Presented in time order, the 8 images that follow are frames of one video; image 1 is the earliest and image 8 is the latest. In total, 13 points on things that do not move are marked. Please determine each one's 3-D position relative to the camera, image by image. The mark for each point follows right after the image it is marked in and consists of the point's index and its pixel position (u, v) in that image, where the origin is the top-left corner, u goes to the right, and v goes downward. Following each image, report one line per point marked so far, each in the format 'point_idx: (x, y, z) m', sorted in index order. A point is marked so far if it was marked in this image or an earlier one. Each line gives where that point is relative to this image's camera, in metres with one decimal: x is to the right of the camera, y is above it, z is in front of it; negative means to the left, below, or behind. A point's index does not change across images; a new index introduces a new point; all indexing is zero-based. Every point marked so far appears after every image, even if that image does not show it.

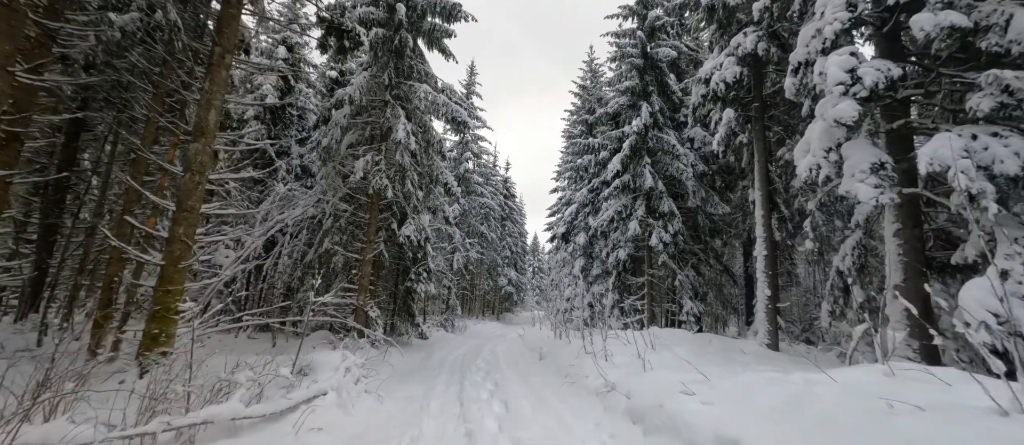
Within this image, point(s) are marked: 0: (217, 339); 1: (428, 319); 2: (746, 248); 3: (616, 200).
0: (-7.6, -3.0, +9.4) m
1: (-4.4, -5.1, +19.2) m
2: (+9.6, -1.0, +14.9) m
3: (+3.9, +0.9, +13.6) m
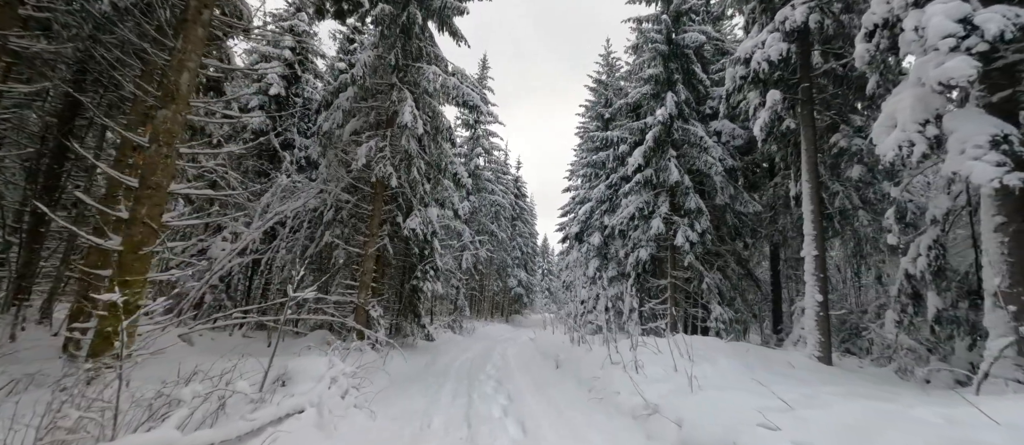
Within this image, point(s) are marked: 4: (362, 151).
0: (-7.3, -2.8, +8.8) m
1: (-3.9, -4.9, +18.4) m
2: (+10.0, -1.0, +13.9) m
3: (+4.3, +0.9, +12.6) m
4: (-3.4, +1.6, +8.2) m
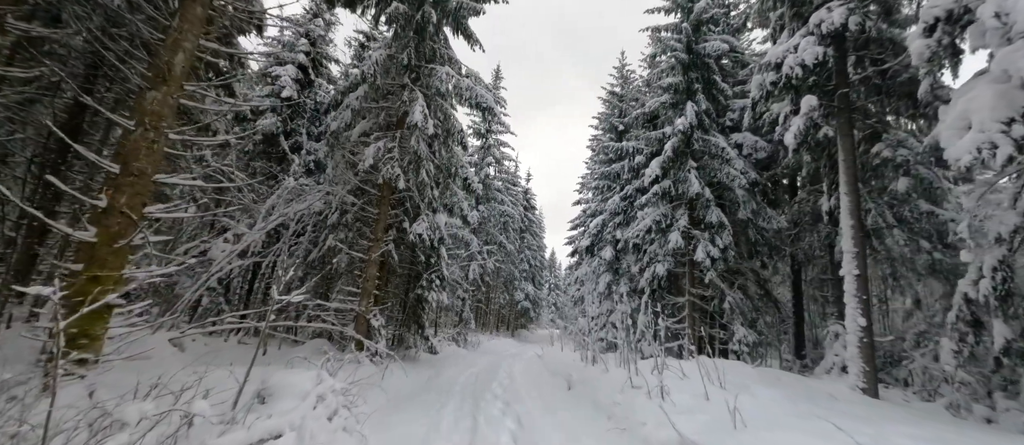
0: (-7.1, -2.7, +8.4) m
1: (-3.5, -5.3, +17.8) m
2: (+10.4, -1.7, +13.1) m
3: (+4.7, +0.5, +12.1) m
4: (-3.1, +1.5, +7.9) m
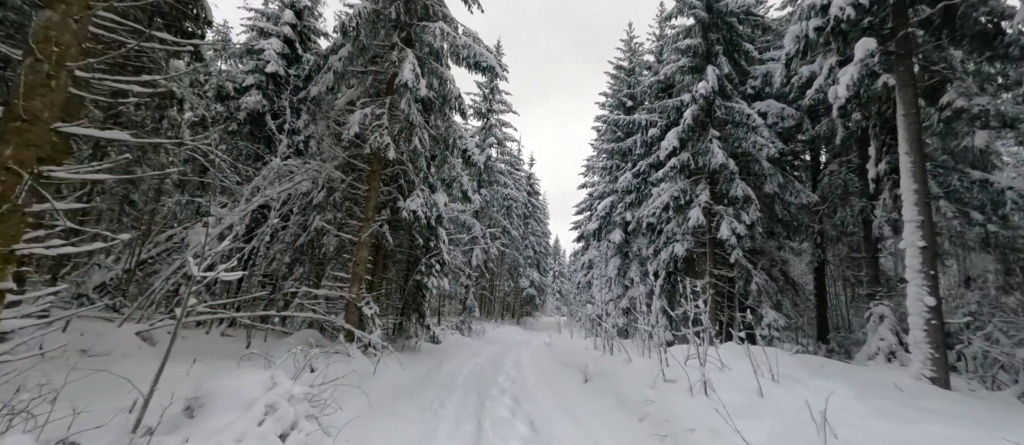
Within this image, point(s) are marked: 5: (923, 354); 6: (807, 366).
0: (-6.9, -2.3, +7.6) m
1: (-3.3, -4.6, +17.1) m
2: (+10.6, -0.9, +12.2) m
3: (+4.8, +1.2, +11.1) m
4: (-3.0, +2.0, +7.0) m
5: (+6.2, -2.0, +5.5) m
6: (+4.7, -2.3, +5.8) m
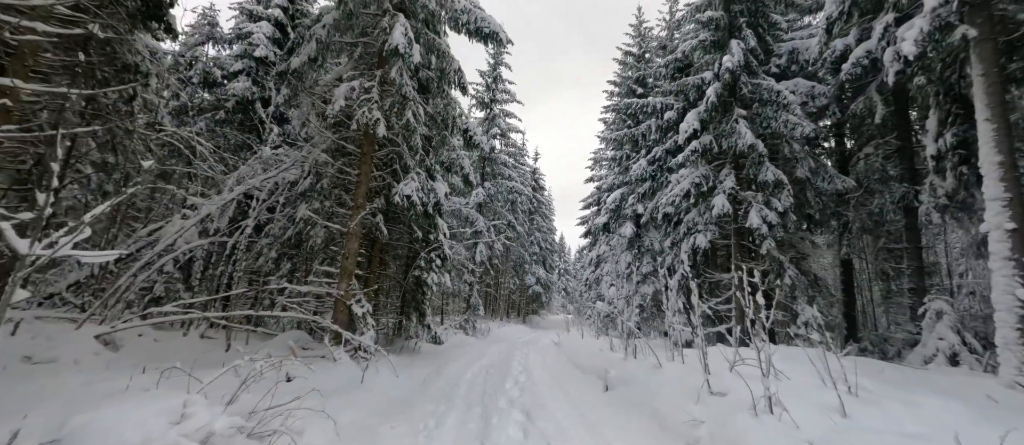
0: (-6.8, -2.2, +6.8) m
1: (-3.0, -4.3, +16.3) m
2: (+10.8, -0.5, +11.2) m
3: (+5.0, +1.5, +10.2) m
4: (-2.9, +2.2, +6.1) m
5: (+6.3, -1.7, +4.6) m
6: (+4.8, -2.0, +4.9) m
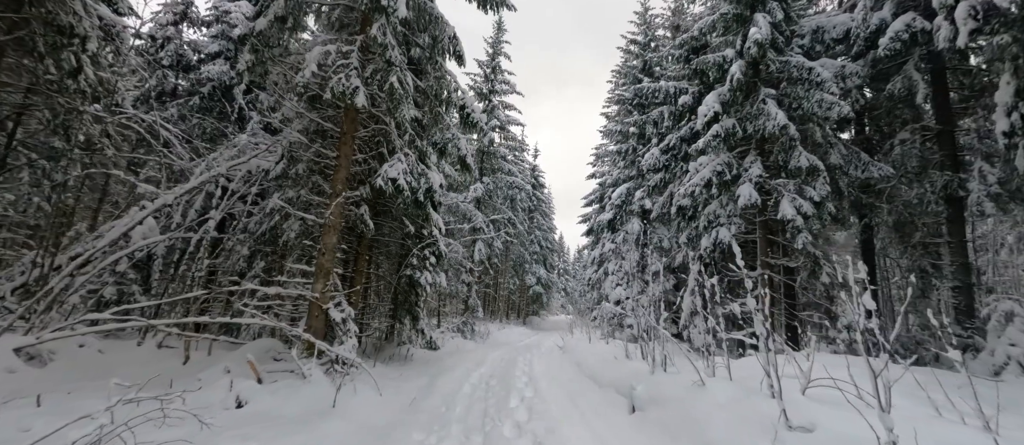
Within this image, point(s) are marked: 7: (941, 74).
0: (-6.7, -2.0, +5.8) m
1: (-2.9, -4.2, +15.3) m
2: (+10.8, -0.3, +10.3) m
3: (+5.1, +1.7, +9.3) m
4: (-2.8, +2.4, +5.1) m
5: (+6.4, -1.5, +3.7) m
6: (+4.9, -1.8, +3.9) m
7: (+10.7, +3.7, +9.1) m
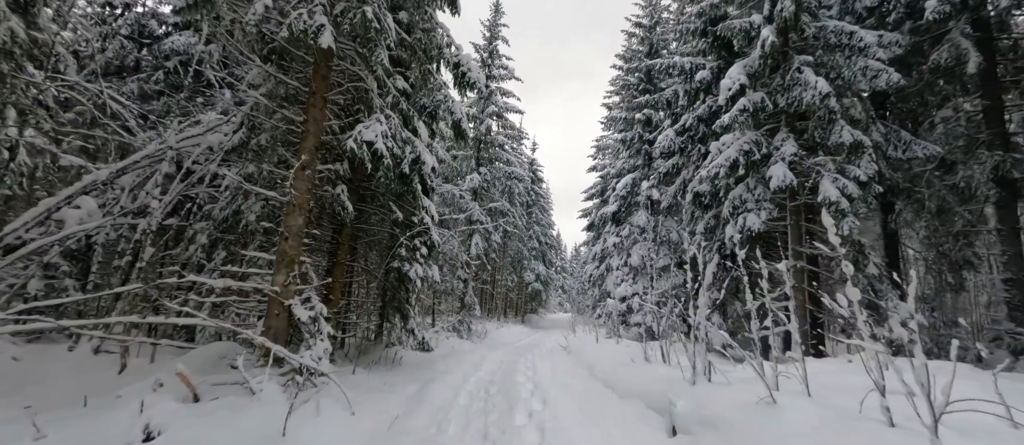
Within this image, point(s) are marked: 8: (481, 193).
0: (-6.6, -1.7, +4.7) m
1: (-3.0, -3.9, +14.3) m
2: (+10.8, 0.0, +9.4) m
3: (+5.1, +2.0, +8.3) m
4: (-2.7, +2.6, +4.1) m
5: (+6.5, -1.2, +2.7) m
6: (+5.0, -1.5, +3.0) m
7: (+10.7, +4.0, +8.2) m
8: (-1.5, +1.4, +17.3) m
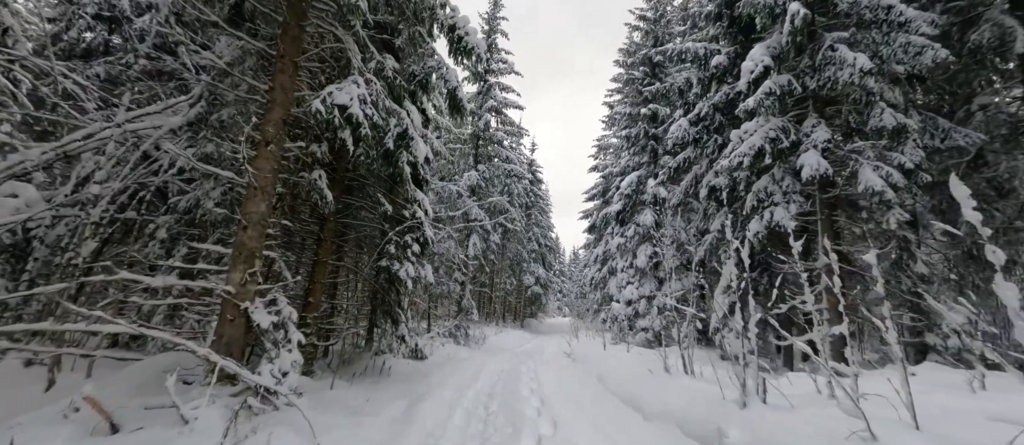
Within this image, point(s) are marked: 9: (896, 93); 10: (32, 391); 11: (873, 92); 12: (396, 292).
0: (-6.5, -1.6, +3.9) m
1: (-3.0, -3.8, +13.4) m
2: (+10.9, +0.1, +8.7) m
3: (+5.1, +2.1, +7.6) m
4: (-2.7, +2.8, +3.3) m
5: (+6.6, -1.1, +2.0) m
6: (+5.1, -1.4, +2.2) m
7: (+10.8, +4.1, +7.5) m
8: (-1.5, +1.4, +16.5) m
9: (+7.1, +2.4, +6.8) m
10: (-5.4, -1.9, +4.1) m
11: (+6.3, +2.3, +6.4) m
12: (-2.2, -1.3, +6.9) m
